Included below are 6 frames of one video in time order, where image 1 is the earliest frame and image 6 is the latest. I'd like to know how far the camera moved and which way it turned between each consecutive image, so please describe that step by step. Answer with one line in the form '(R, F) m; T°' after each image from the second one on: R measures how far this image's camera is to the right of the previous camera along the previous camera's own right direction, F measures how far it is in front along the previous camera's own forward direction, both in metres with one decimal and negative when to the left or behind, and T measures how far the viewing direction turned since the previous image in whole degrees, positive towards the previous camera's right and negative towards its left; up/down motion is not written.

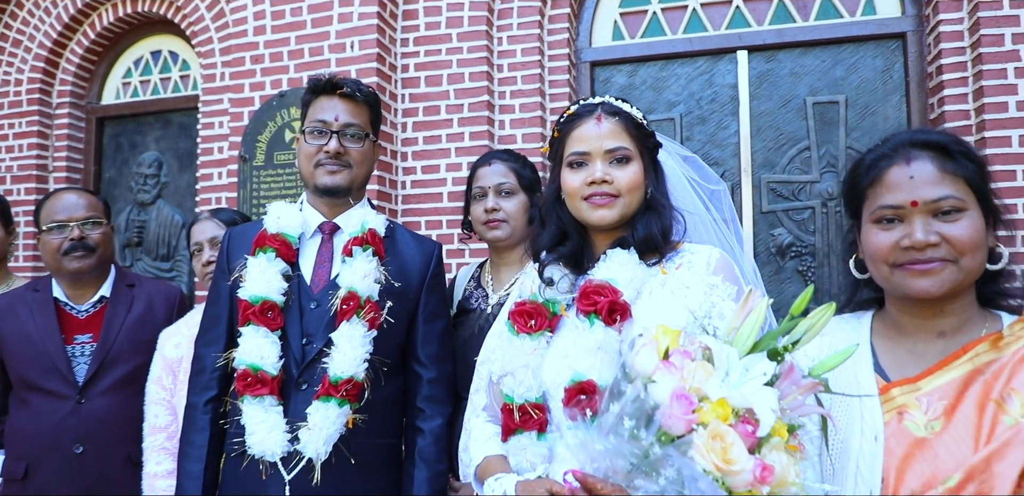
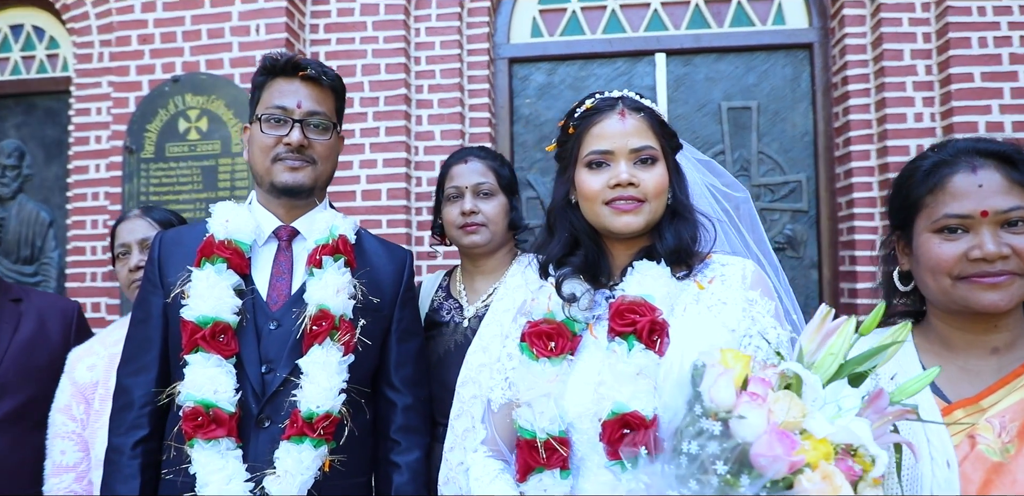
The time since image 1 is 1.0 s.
(-0.3, +0.2) m; +10°
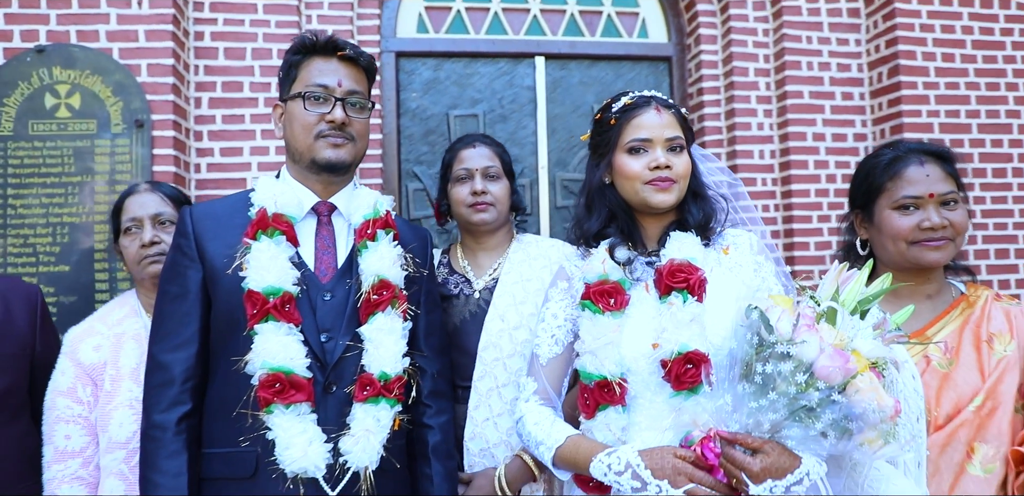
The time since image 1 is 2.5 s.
(-0.6, -0.1) m; +15°
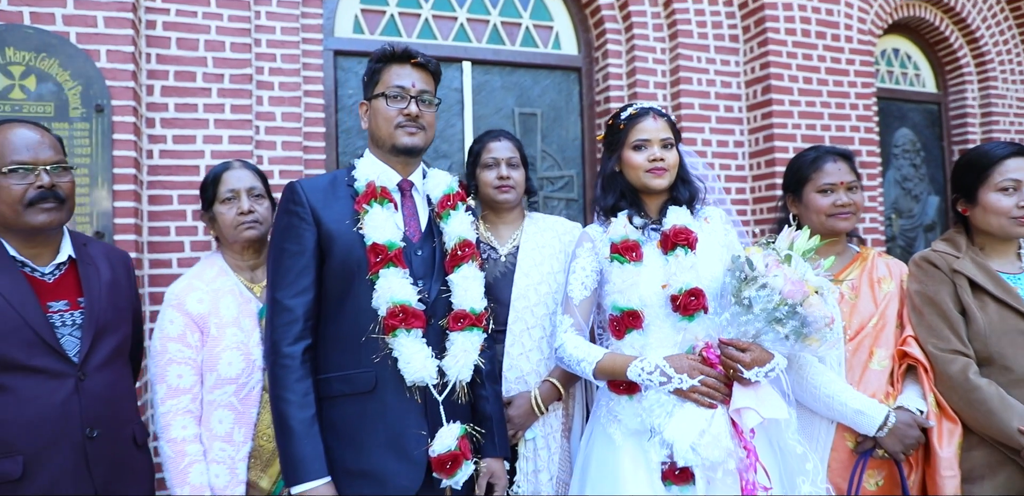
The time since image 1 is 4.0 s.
(-0.6, -0.5) m; +11°
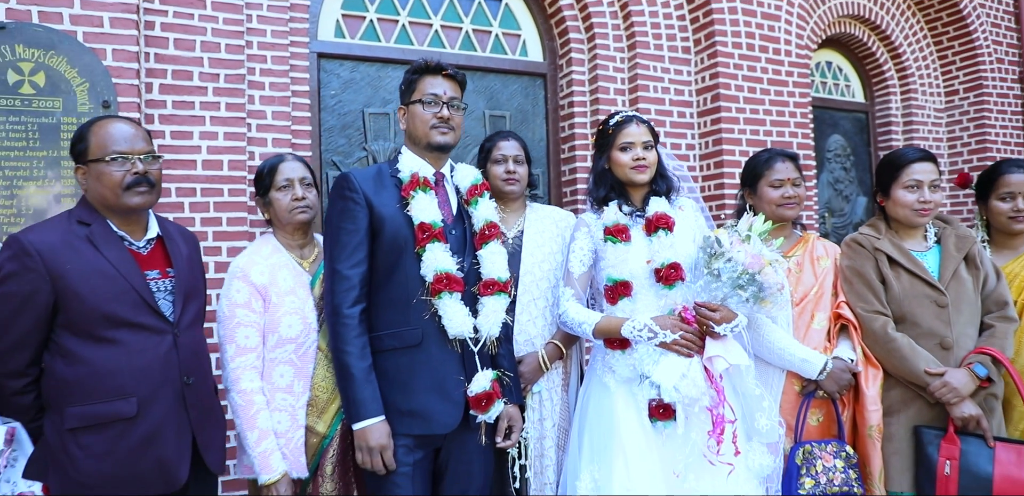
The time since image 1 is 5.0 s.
(-0.3, -0.5) m; +5°
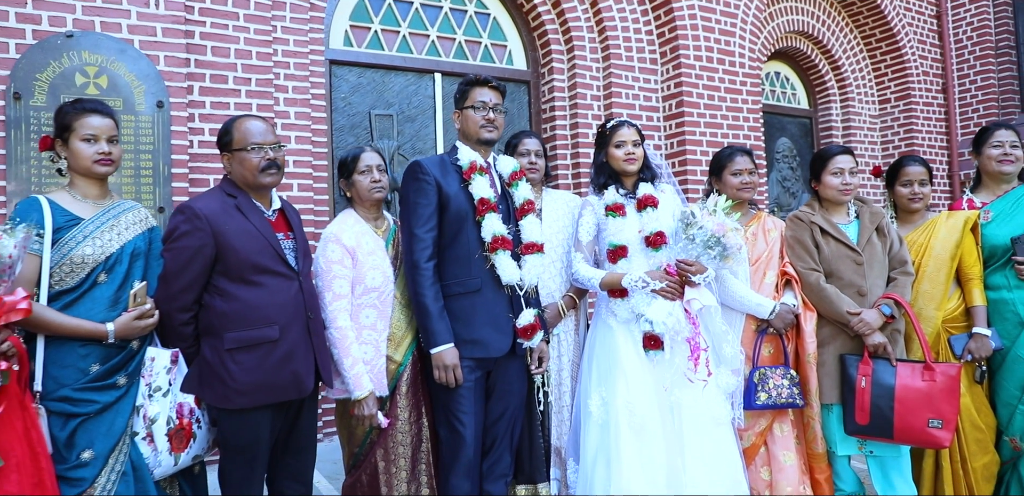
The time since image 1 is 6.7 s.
(-0.4, -0.8) m; +4°
